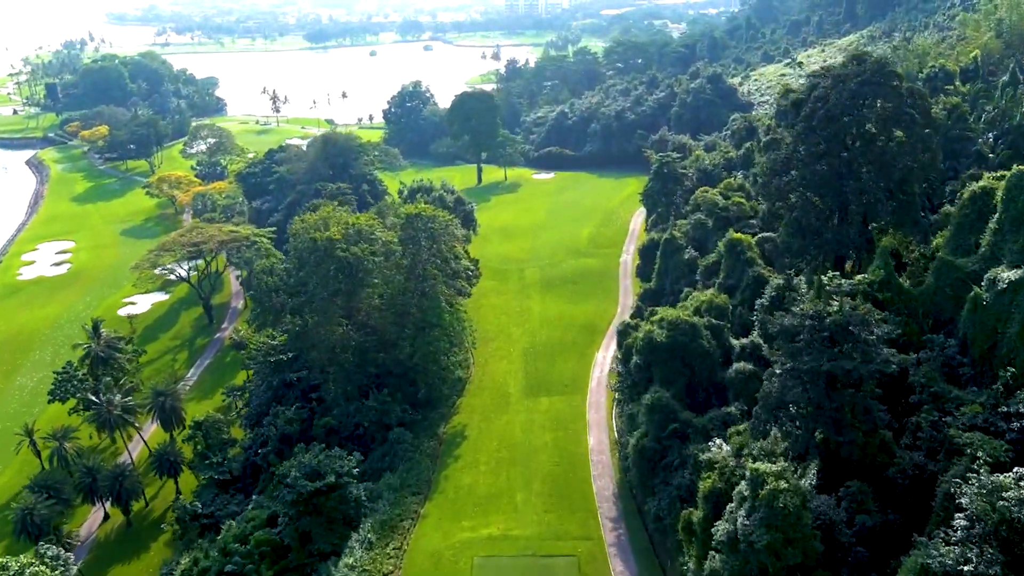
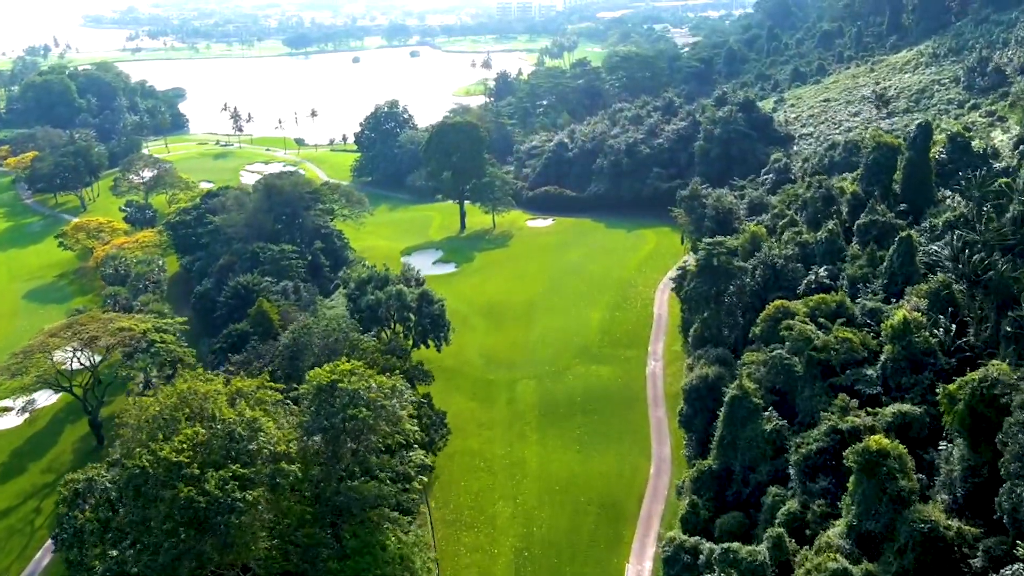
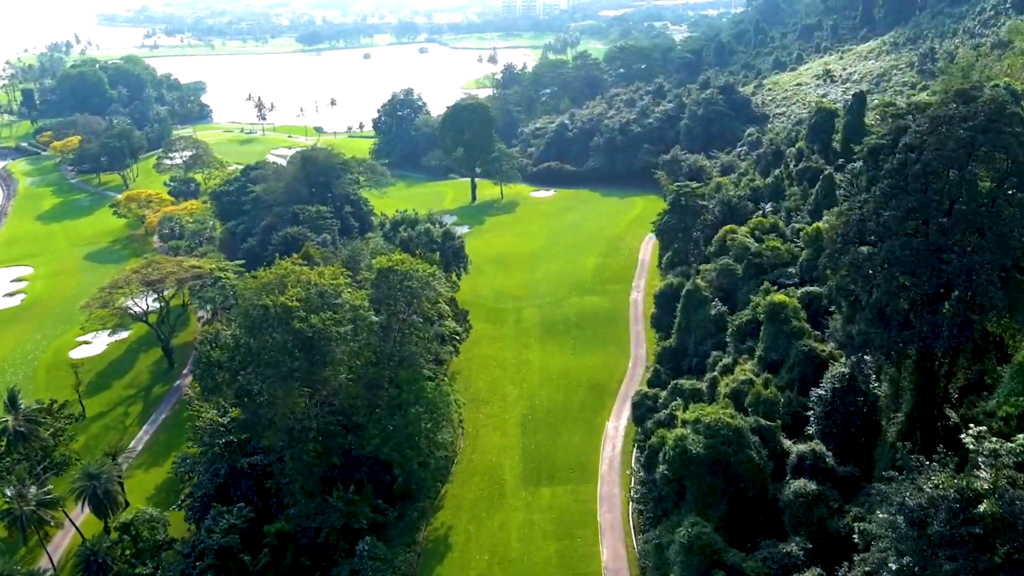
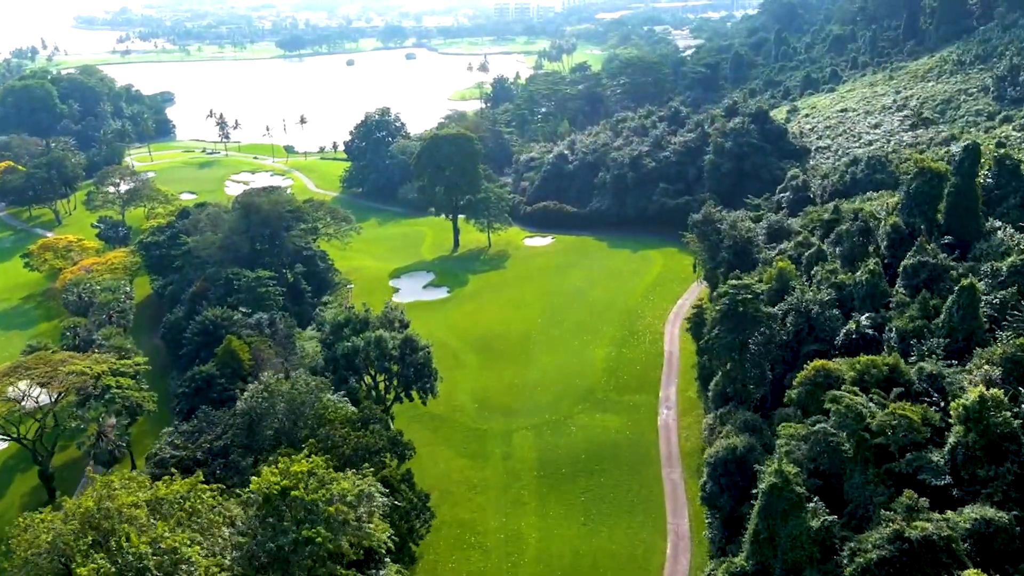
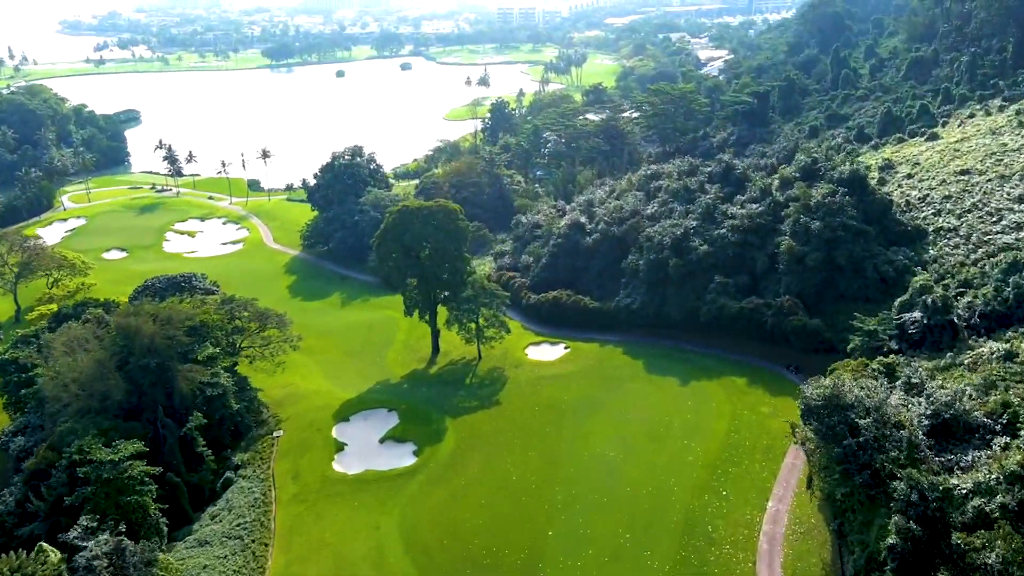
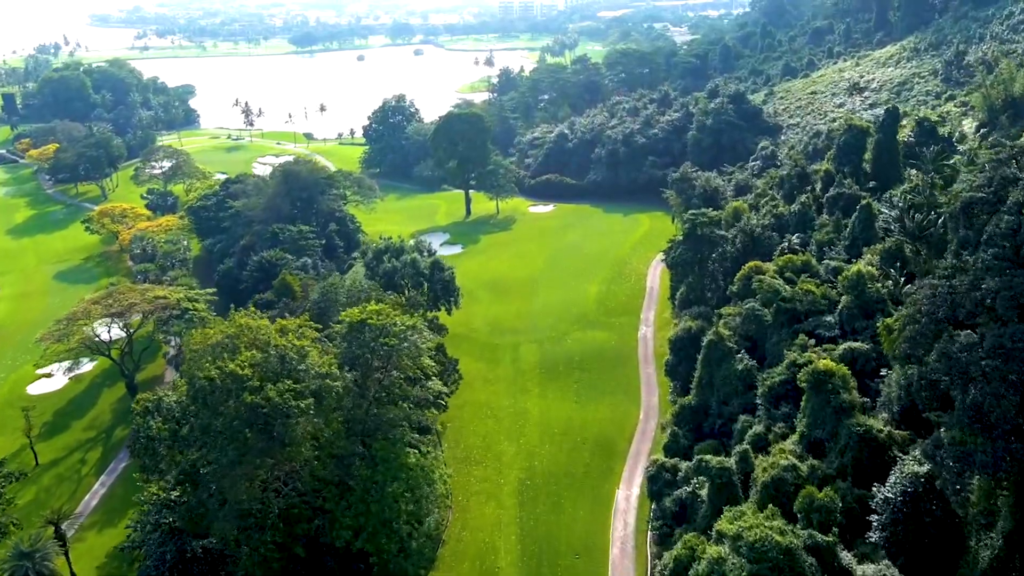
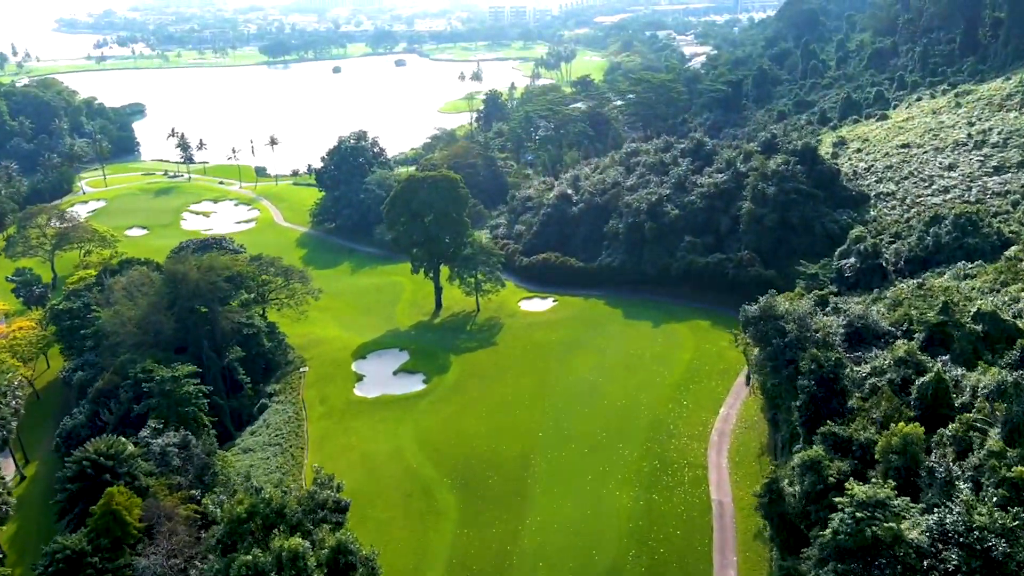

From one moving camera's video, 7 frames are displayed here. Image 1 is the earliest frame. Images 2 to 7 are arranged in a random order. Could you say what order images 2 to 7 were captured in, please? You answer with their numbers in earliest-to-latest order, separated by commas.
3, 6, 2, 4, 7, 5
